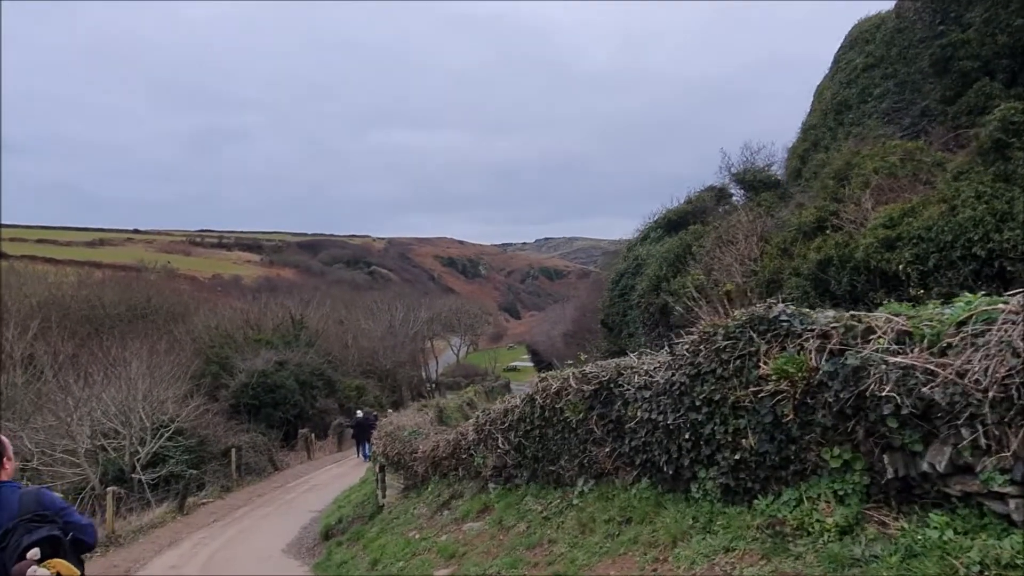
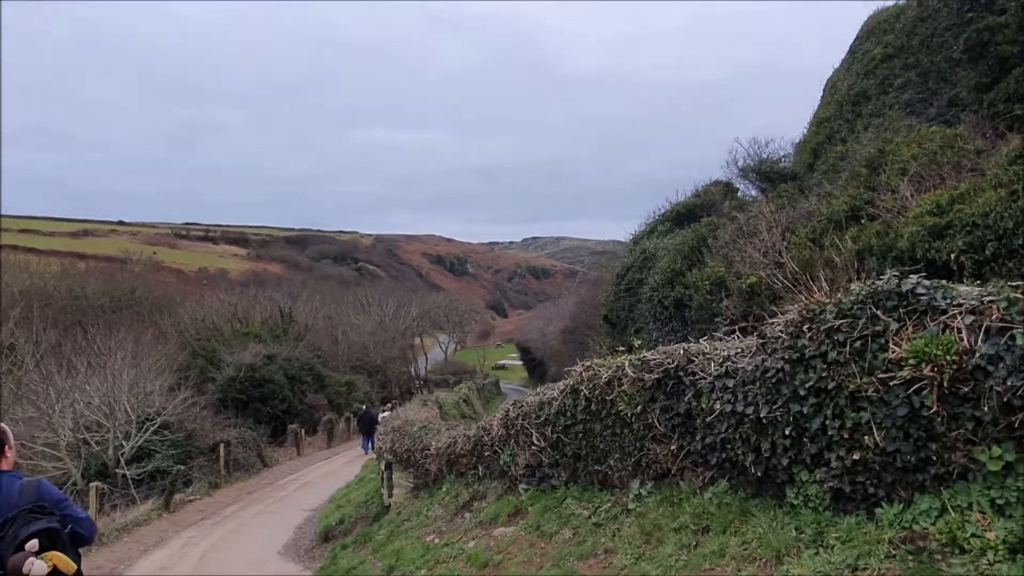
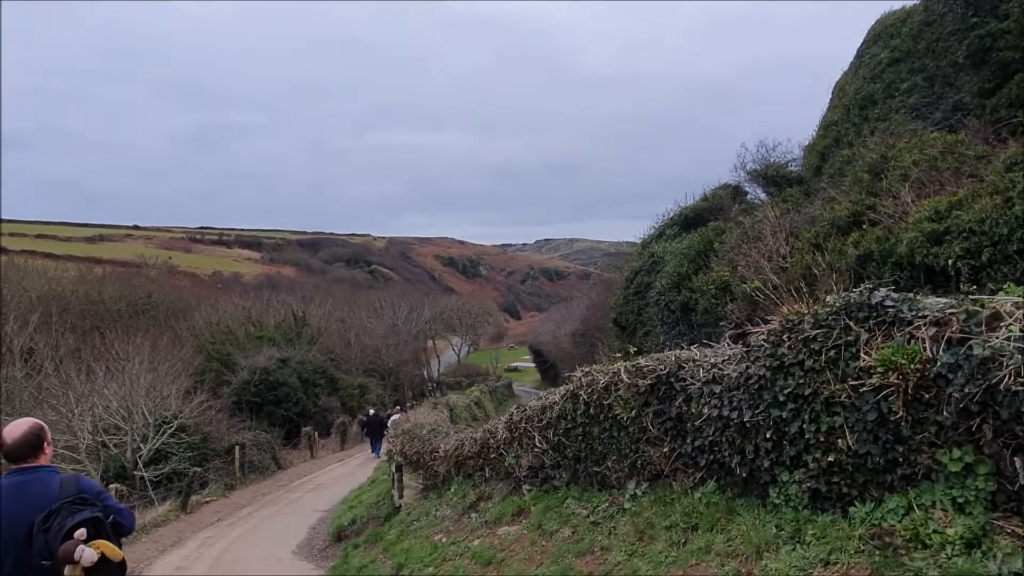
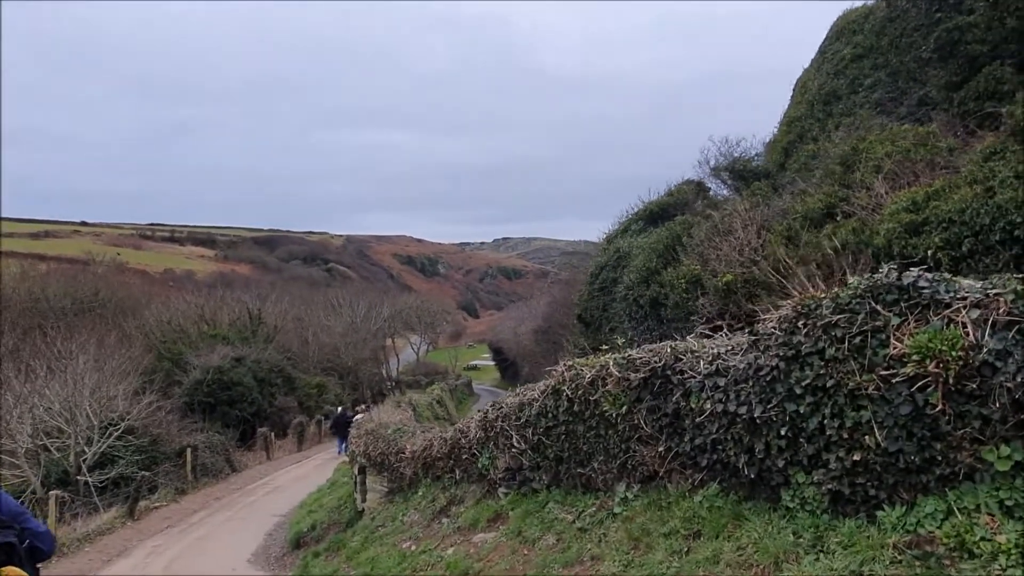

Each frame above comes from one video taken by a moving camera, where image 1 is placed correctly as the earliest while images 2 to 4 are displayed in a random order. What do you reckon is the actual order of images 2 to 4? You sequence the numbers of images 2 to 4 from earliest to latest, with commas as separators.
3, 2, 4
